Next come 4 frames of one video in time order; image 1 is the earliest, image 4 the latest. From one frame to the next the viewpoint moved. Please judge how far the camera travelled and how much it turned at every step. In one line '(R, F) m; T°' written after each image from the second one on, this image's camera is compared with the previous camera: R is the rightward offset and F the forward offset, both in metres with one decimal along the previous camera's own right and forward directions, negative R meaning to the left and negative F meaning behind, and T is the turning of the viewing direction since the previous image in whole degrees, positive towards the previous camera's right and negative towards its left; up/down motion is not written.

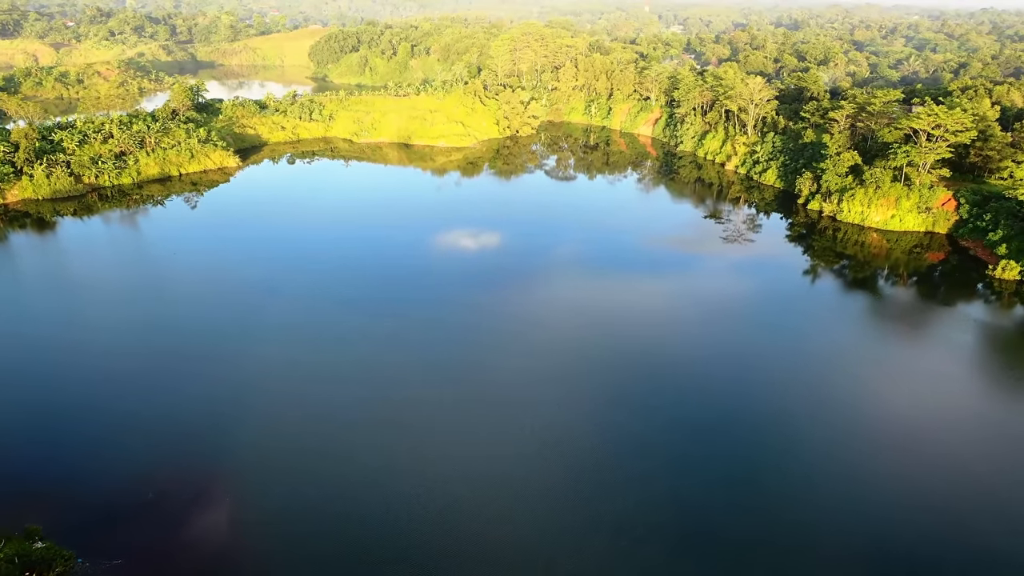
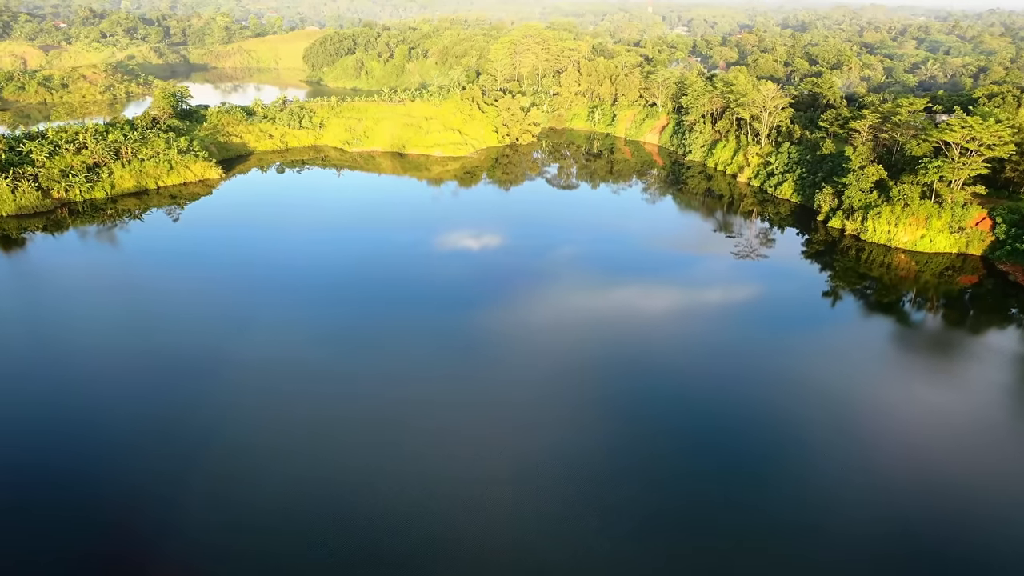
(+0.2, +2.3) m; 0°
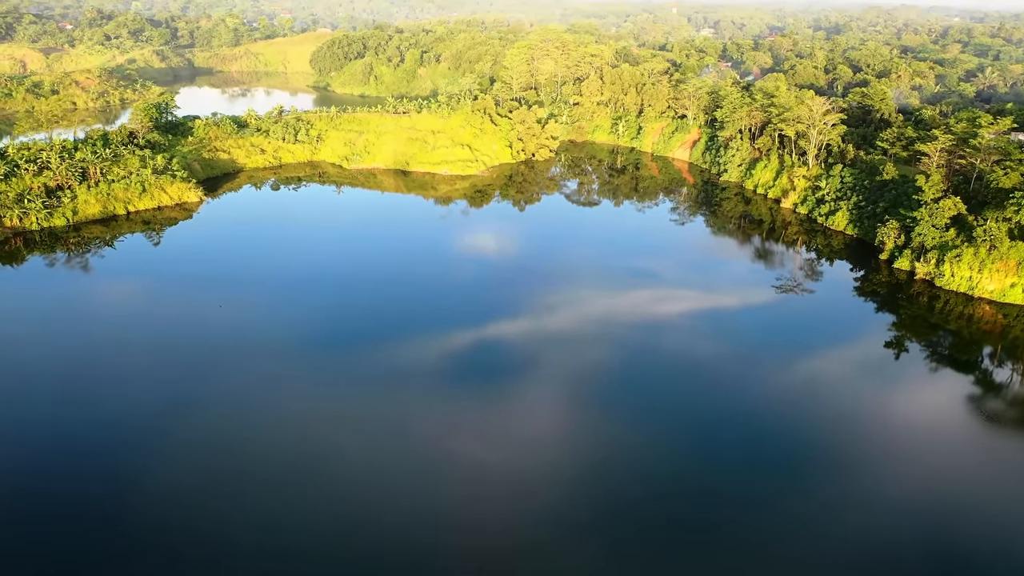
(+0.2, +4.4) m; -2°
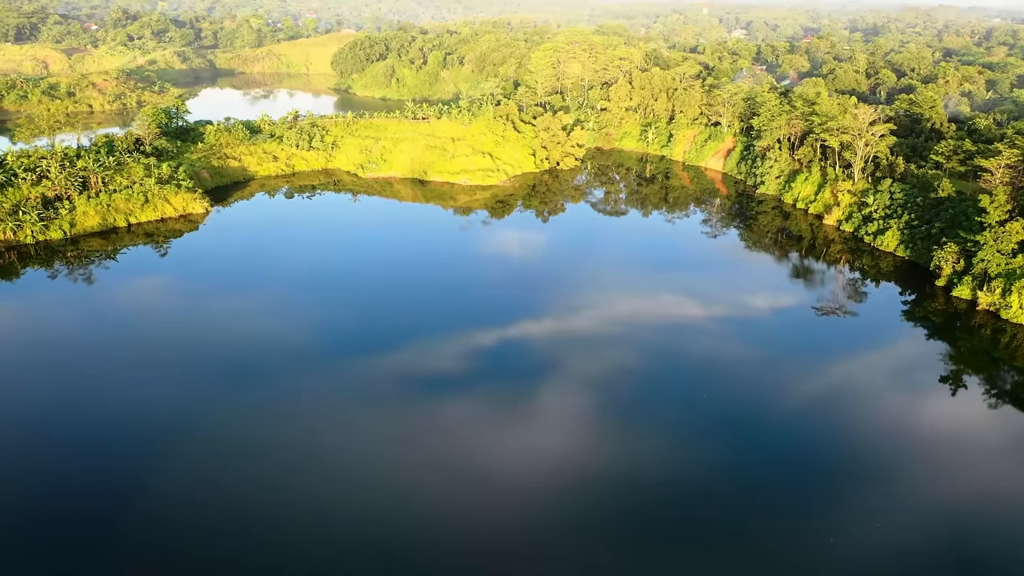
(0.0, +2.2) m; -2°
